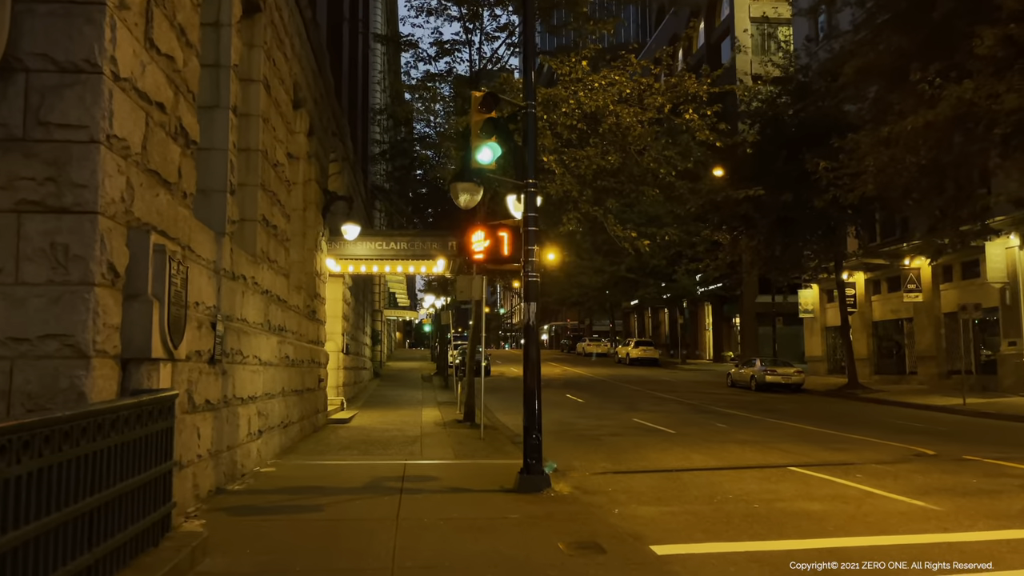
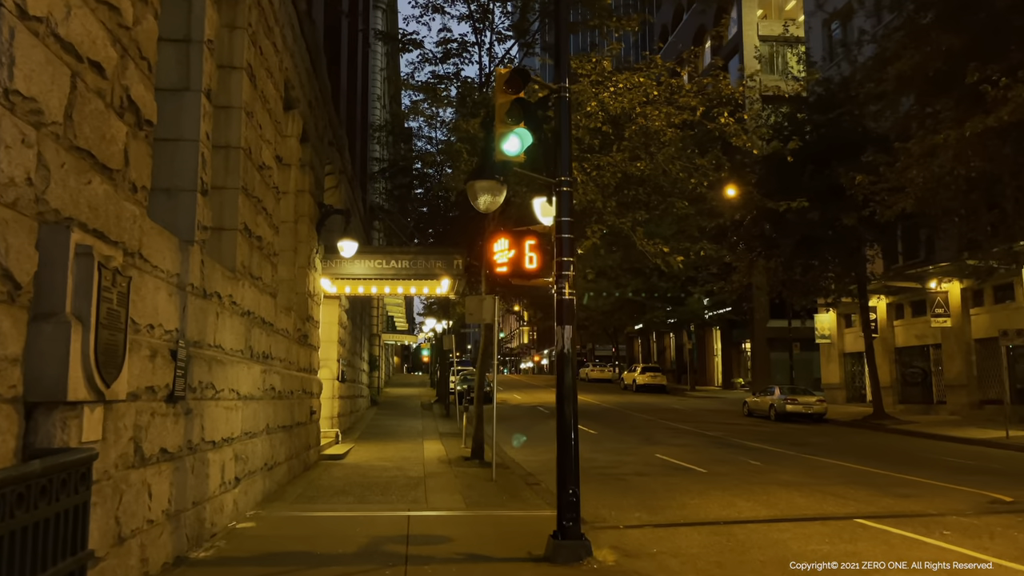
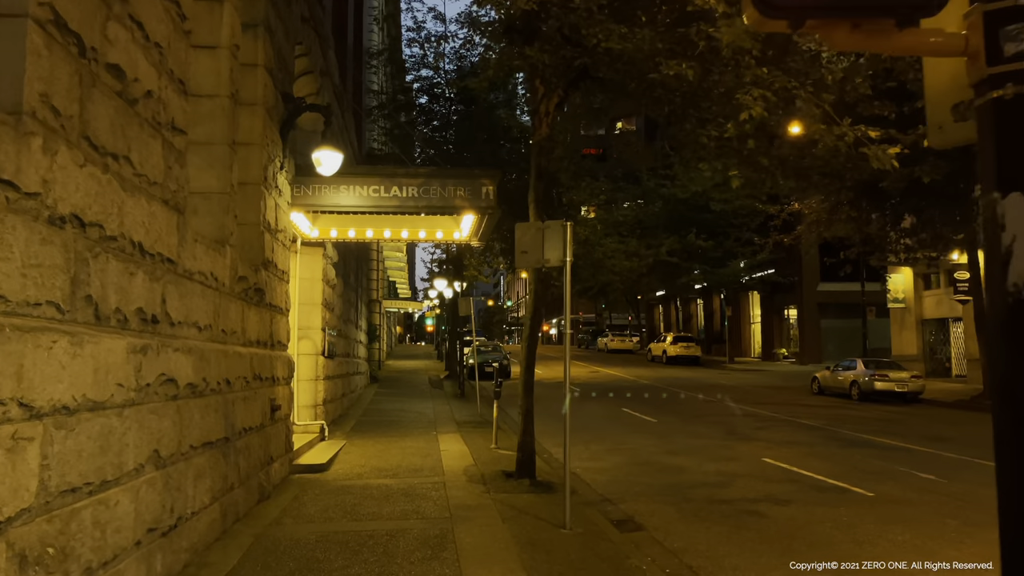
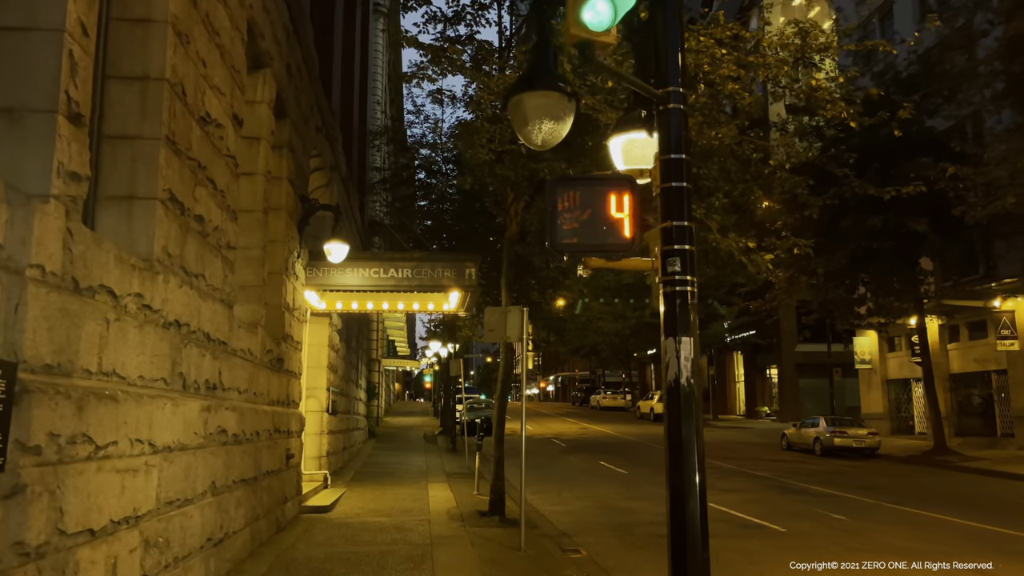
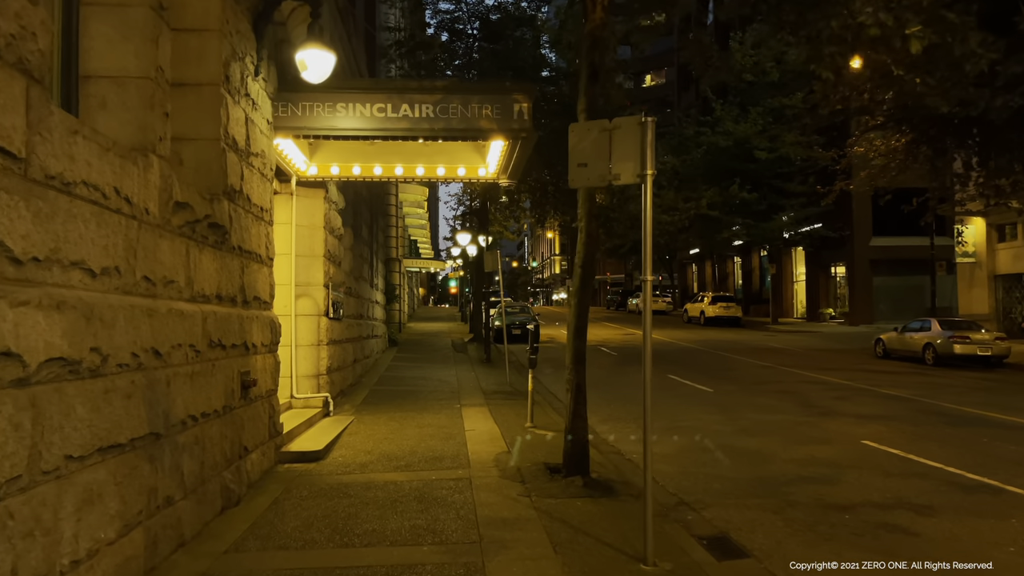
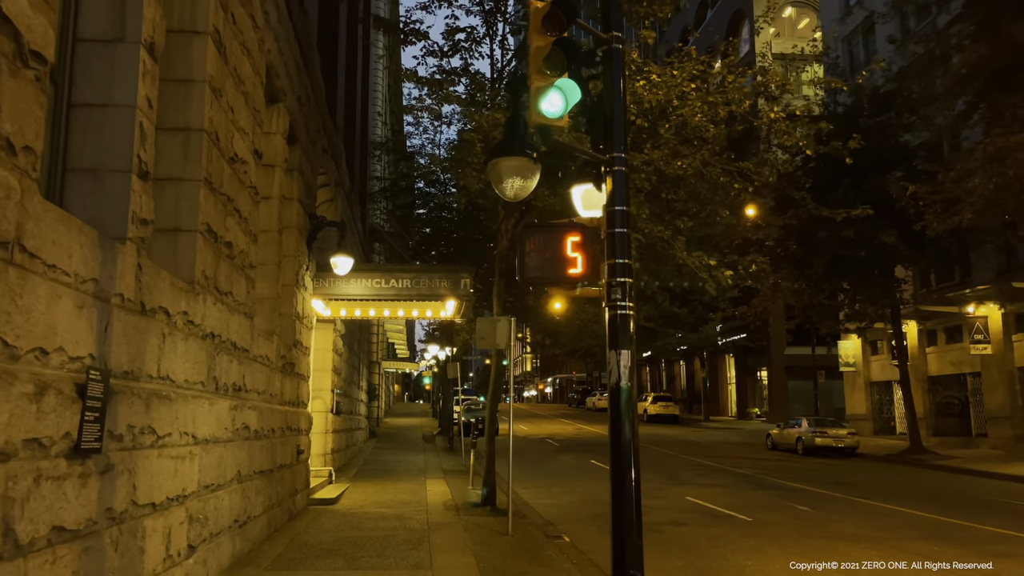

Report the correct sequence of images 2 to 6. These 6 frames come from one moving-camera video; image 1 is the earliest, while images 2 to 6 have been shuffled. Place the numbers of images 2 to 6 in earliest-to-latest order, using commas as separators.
2, 6, 4, 3, 5
